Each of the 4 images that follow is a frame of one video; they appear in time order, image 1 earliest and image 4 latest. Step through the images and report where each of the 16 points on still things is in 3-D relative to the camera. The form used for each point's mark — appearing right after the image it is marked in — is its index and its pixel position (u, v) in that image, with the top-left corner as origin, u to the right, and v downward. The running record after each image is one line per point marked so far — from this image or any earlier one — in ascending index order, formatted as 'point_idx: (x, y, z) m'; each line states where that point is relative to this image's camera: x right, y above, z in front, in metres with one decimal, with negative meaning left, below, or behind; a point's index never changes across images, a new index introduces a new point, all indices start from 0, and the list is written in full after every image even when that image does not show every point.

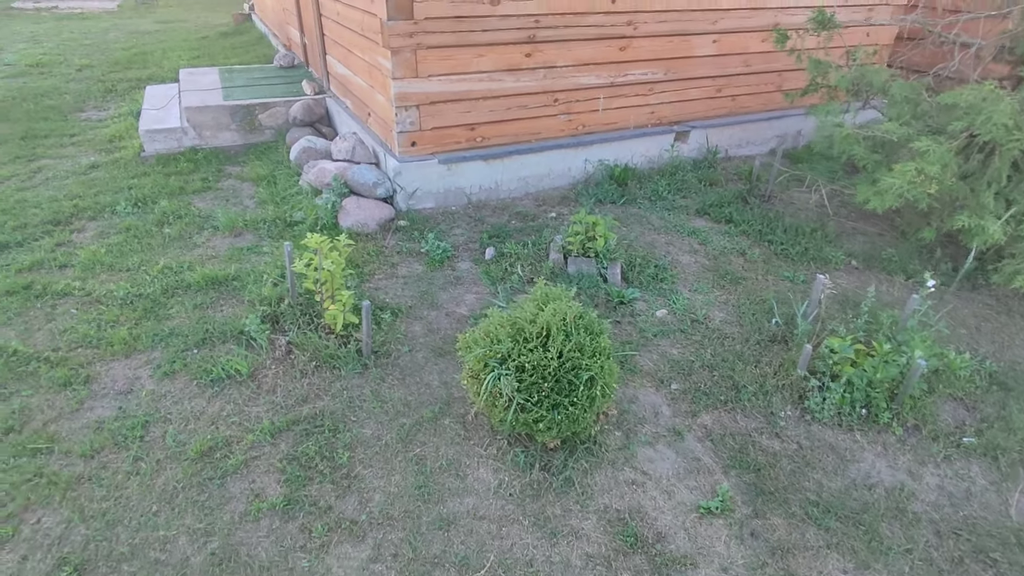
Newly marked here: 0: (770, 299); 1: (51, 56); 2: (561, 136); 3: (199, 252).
0: (+1.7, -0.1, +3.8) m
1: (-8.4, +4.2, +10.2) m
2: (+0.5, +1.4, +5.3) m
3: (-2.4, +0.3, +4.3) m
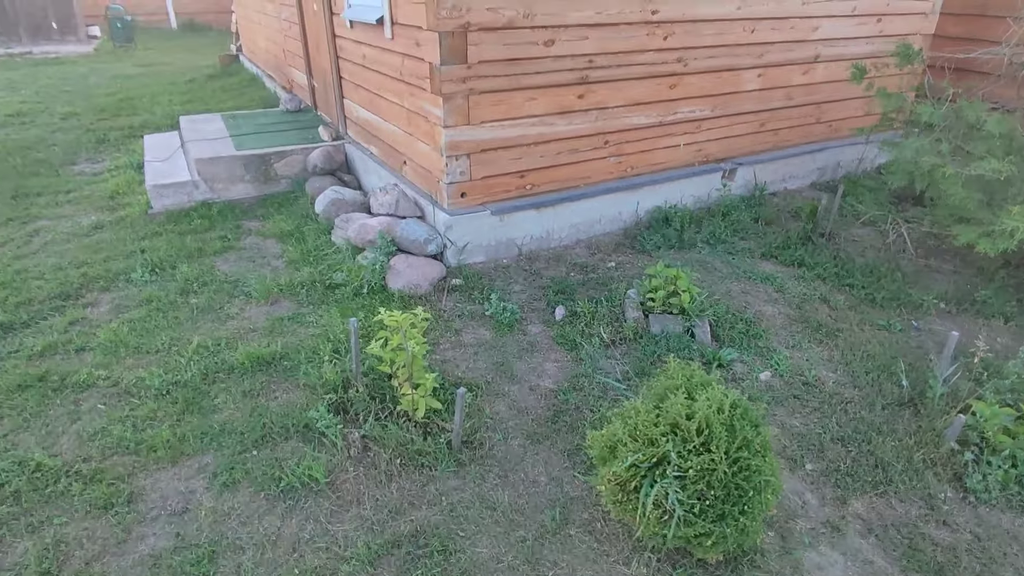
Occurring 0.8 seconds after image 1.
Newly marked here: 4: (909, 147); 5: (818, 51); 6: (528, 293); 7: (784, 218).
0: (+2.3, -0.4, +3.5) m
1: (-8.2, +3.1, +9.6) m
2: (+0.9, +1.0, +5.0) m
3: (-1.9, -0.3, +3.8) m
4: (+2.8, +1.0, +4.0) m
5: (+3.1, +2.4, +5.6) m
6: (+0.1, 0.0, +4.2) m
7: (+2.6, +0.7, +5.3) m
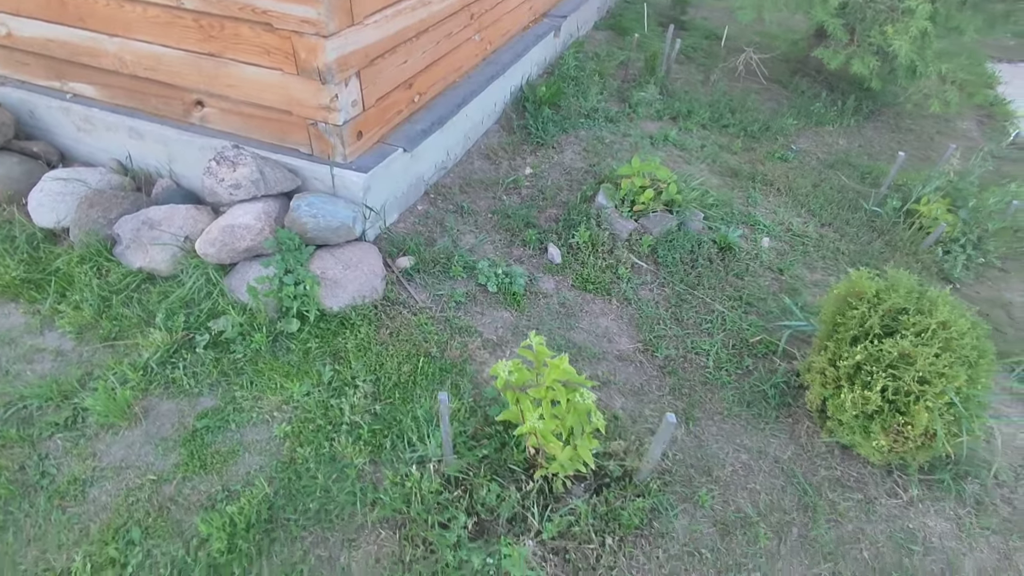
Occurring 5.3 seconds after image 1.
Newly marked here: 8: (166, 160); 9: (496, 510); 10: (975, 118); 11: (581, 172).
0: (+2.1, +0.7, +3.8) m
1: (-10.6, +0.6, +2.8) m
2: (-0.2, +1.6, +4.0) m
3: (-1.5, -0.8, +2.1) m
4: (+1.8, +2.2, +4.0) m
5: (+0.7, +3.8, +5.1) m
6: (-0.1, +0.3, +3.2) m
7: (+1.0, +2.0, +5.1) m
8: (-2.0, +0.7, +3.2) m
9: (-0.1, -0.8, +2.0) m
10: (+4.0, +1.5, +4.8) m
11: (+0.5, +0.8, +3.8) m
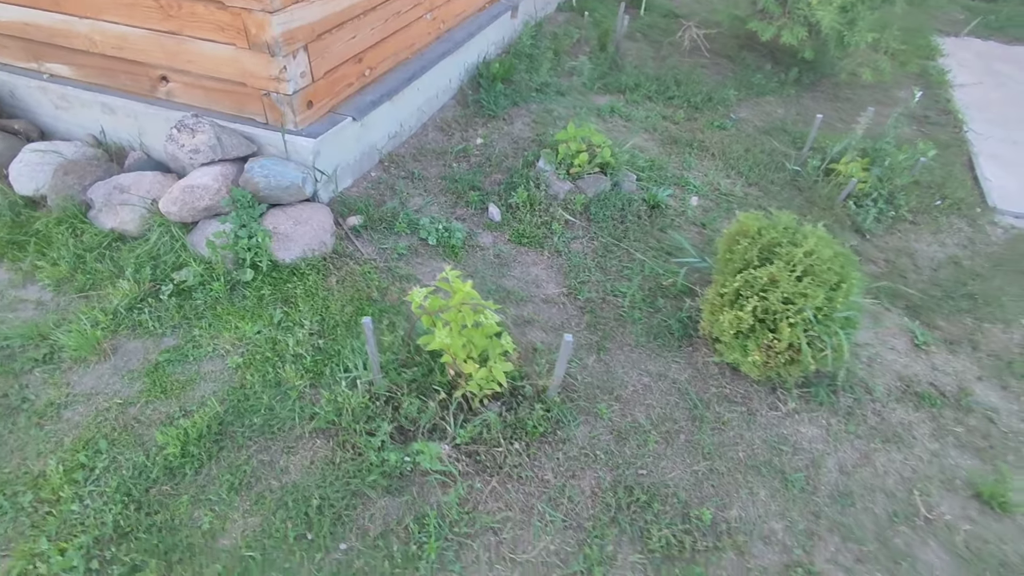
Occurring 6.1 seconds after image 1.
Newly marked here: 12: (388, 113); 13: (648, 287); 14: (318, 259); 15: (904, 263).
0: (+1.7, +1.0, +4.1) m
1: (-10.9, +0.7, +3.1) m
2: (-0.6, +1.8, +4.2) m
3: (-1.8, -0.5, +2.4) m
4: (+1.5, +2.5, +4.3) m
5: (+0.3, +4.1, +5.4) m
6: (-0.5, +0.5, +3.5) m
7: (+0.6, +2.3, +5.4) m
8: (-2.3, +1.0, +3.5) m
9: (-0.4, -0.5, +2.3) m
10: (+3.6, +1.8, +5.0) m
11: (+0.1, +1.1, +4.1) m
12: (-0.8, +1.1, +3.7) m
13: (+0.7, 0.0, +3.0) m
14: (-1.0, +0.2, +3.0) m
15: (+2.3, +0.1, +3.4) m
